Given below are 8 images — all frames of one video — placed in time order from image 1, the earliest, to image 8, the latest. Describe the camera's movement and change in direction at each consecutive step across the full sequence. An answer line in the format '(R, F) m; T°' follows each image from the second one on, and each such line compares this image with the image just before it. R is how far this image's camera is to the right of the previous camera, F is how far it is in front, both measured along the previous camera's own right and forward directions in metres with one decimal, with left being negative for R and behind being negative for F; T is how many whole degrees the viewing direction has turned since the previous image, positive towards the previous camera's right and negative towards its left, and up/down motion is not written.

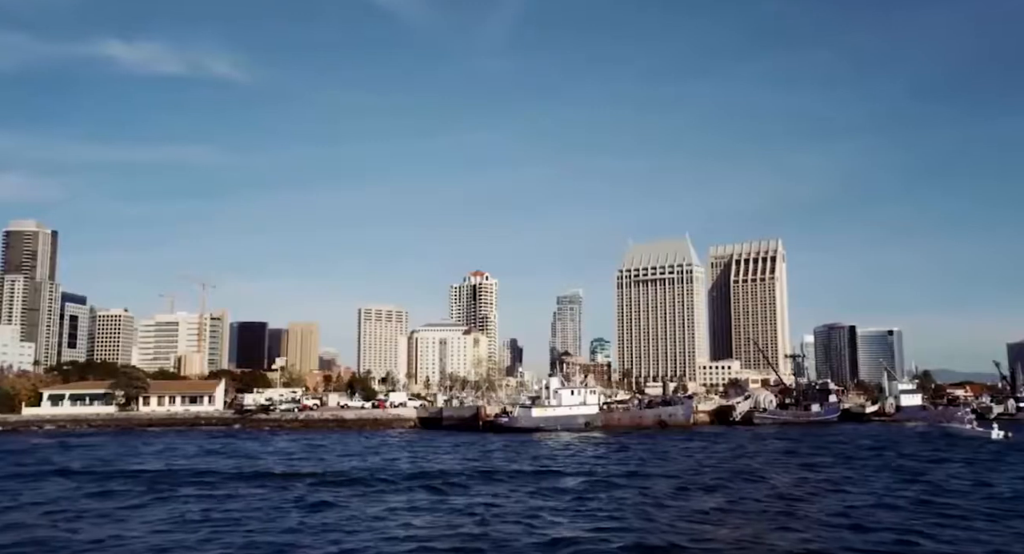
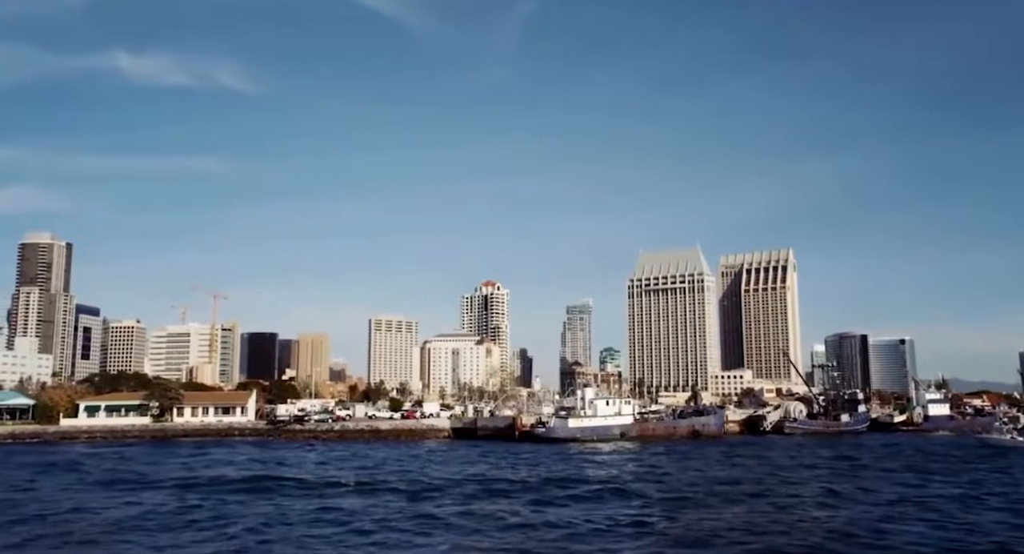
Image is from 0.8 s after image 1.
(-2.2, -0.9) m; -1°
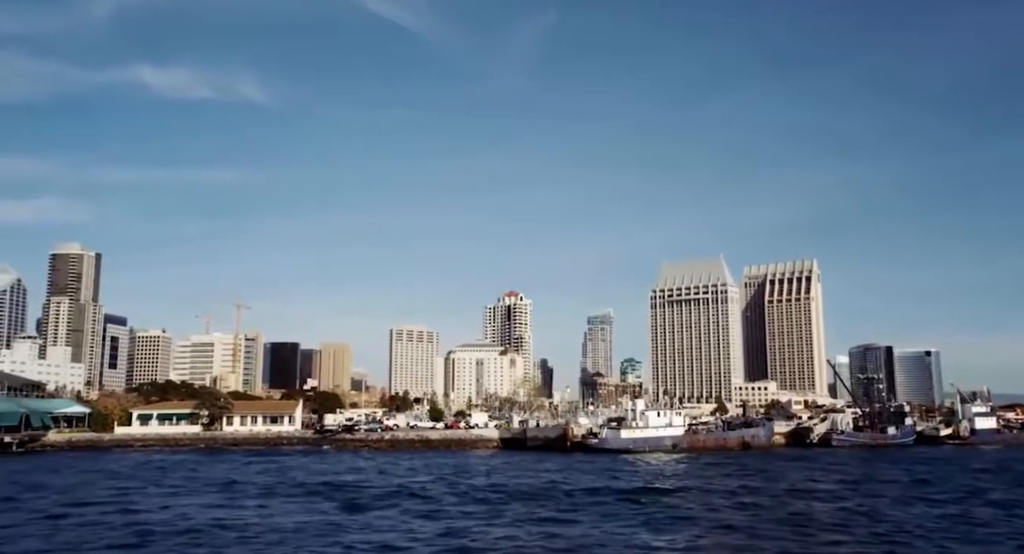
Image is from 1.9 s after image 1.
(-2.7, -0.9) m; -1°
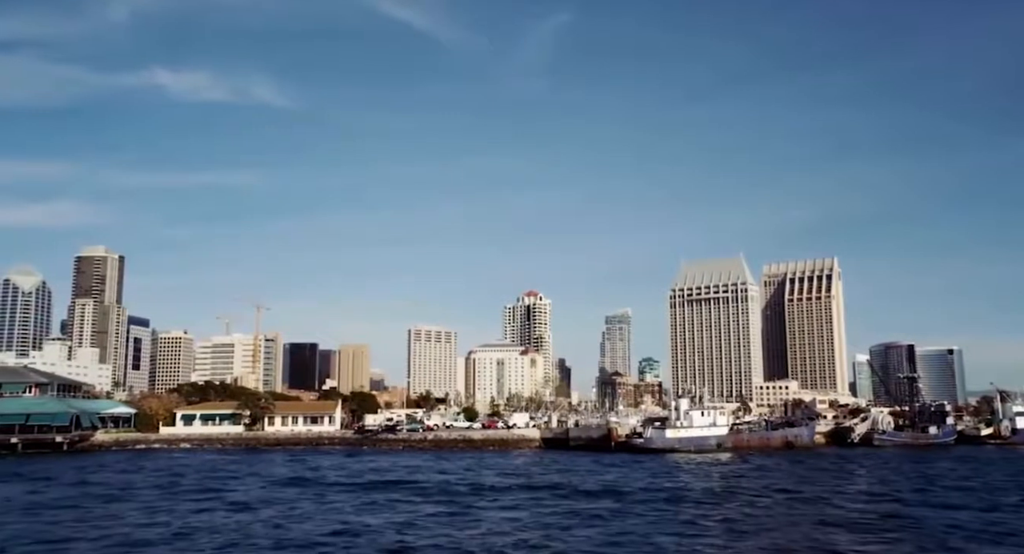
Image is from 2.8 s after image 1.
(-2.3, -0.6) m; -1°
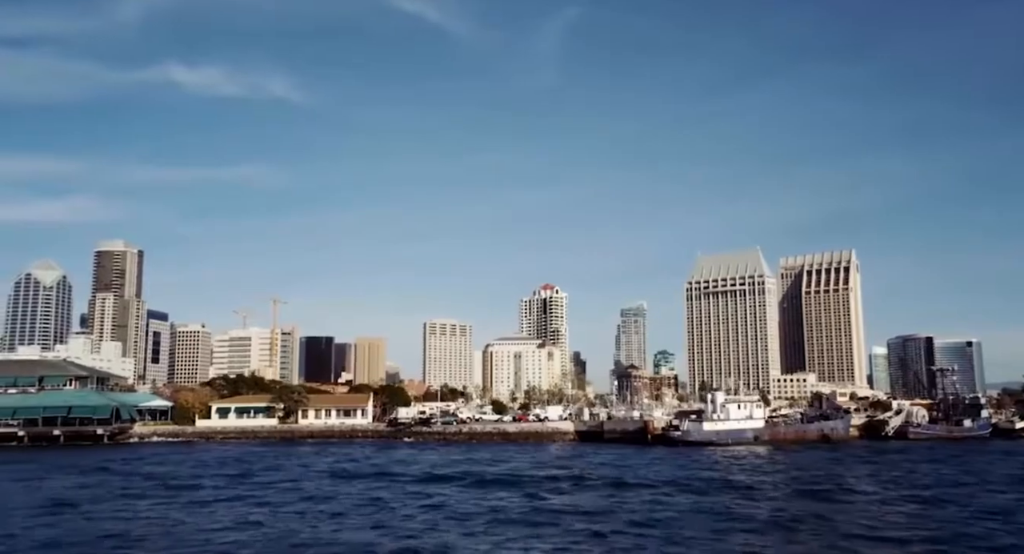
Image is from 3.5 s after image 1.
(-1.9, -0.4) m; -1°
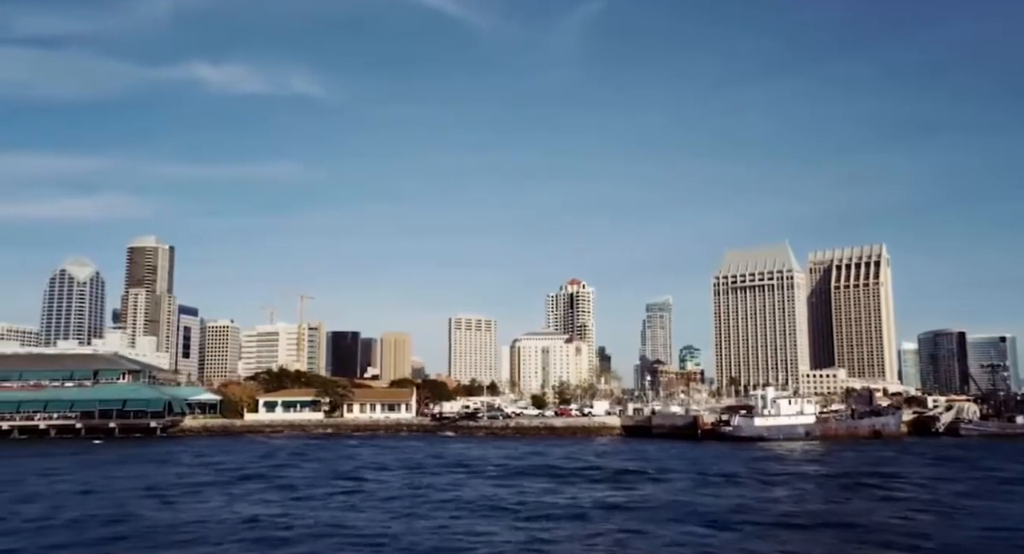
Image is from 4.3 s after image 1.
(-2.2, -0.2) m; -2°
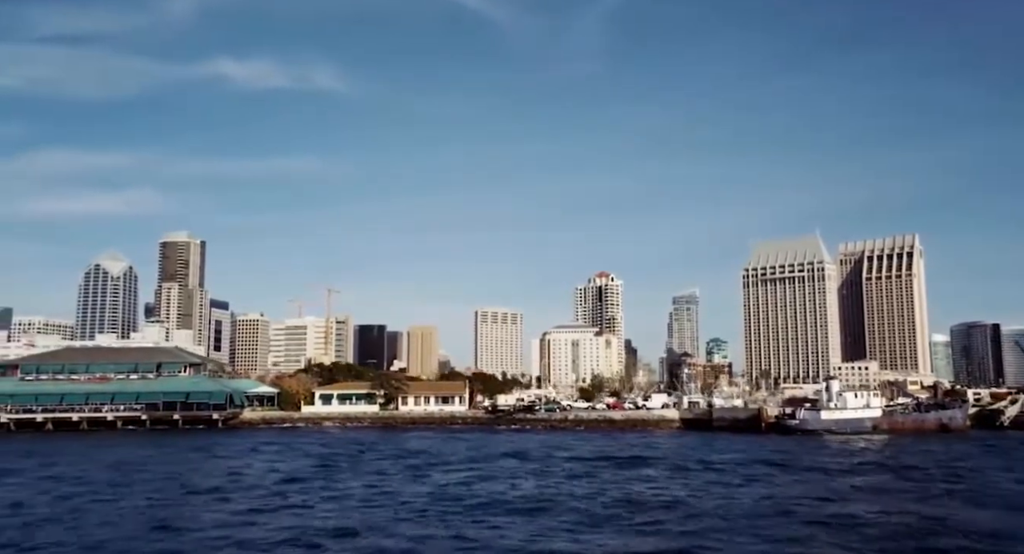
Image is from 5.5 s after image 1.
(-3.2, 0.0) m; -2°
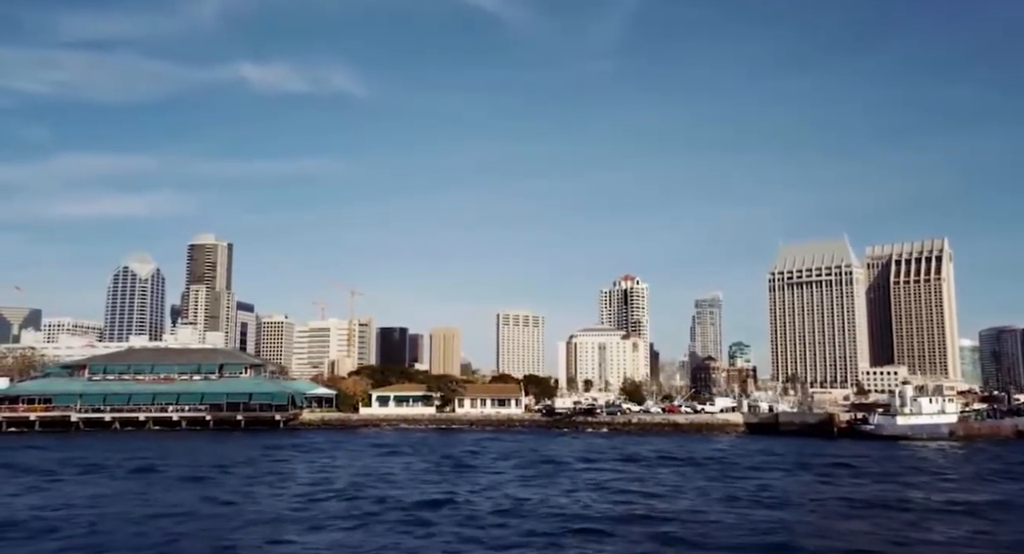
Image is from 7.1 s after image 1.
(-4.1, +0.3) m; -1°
